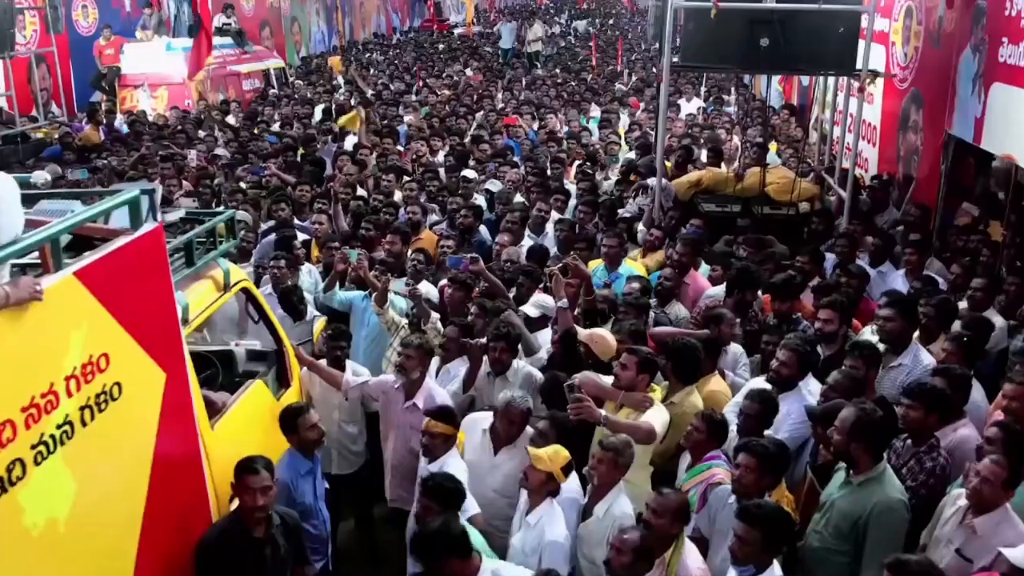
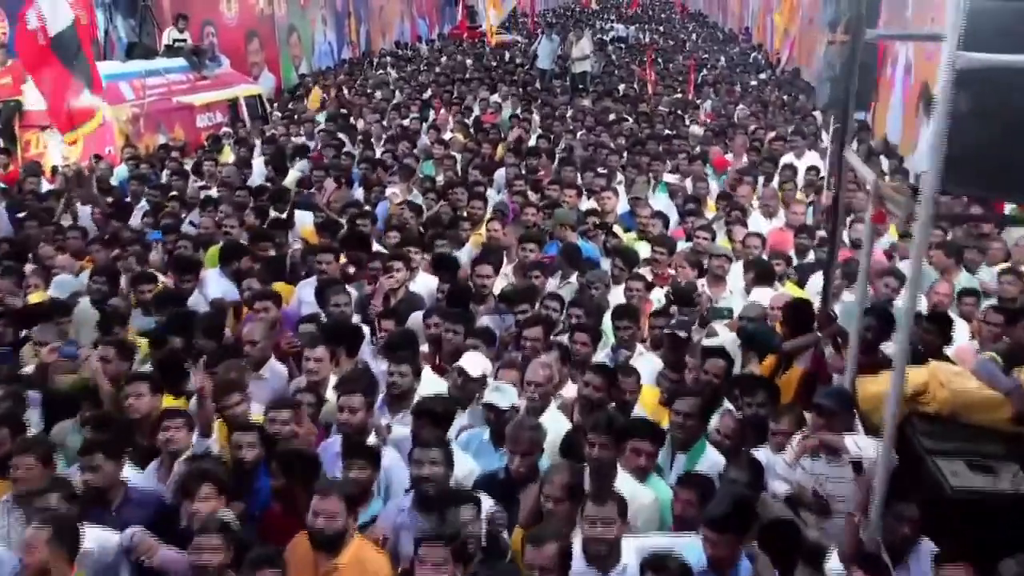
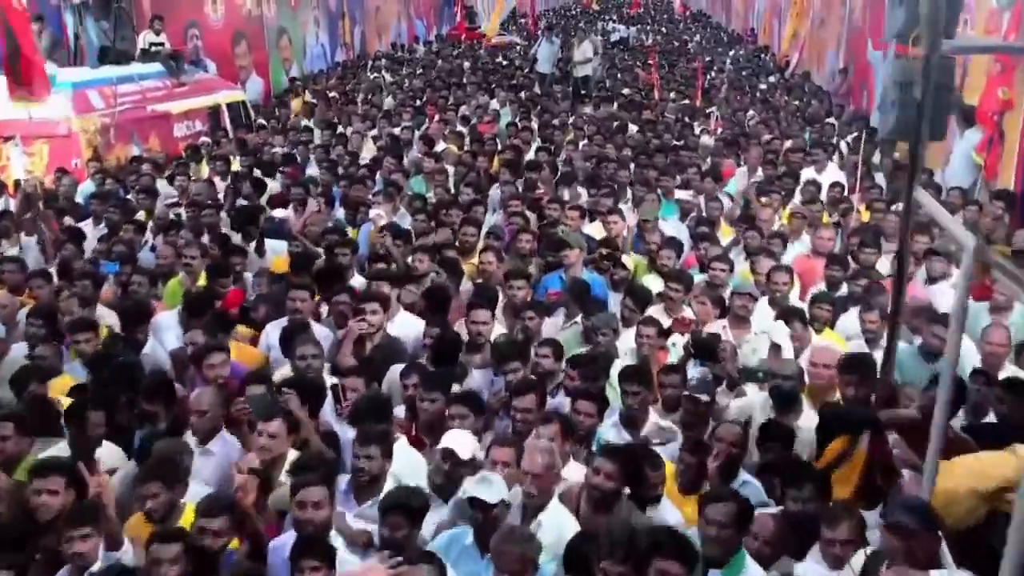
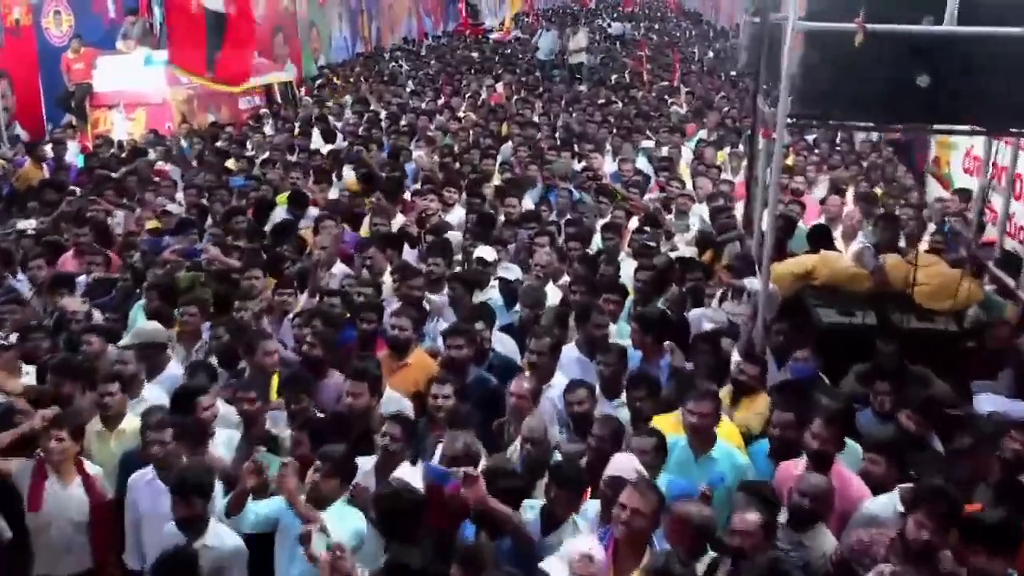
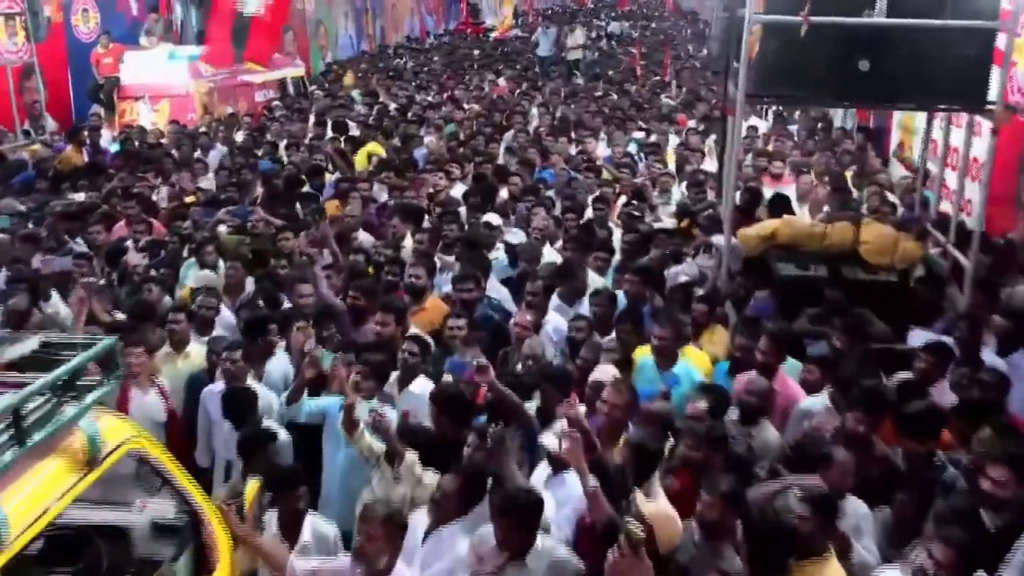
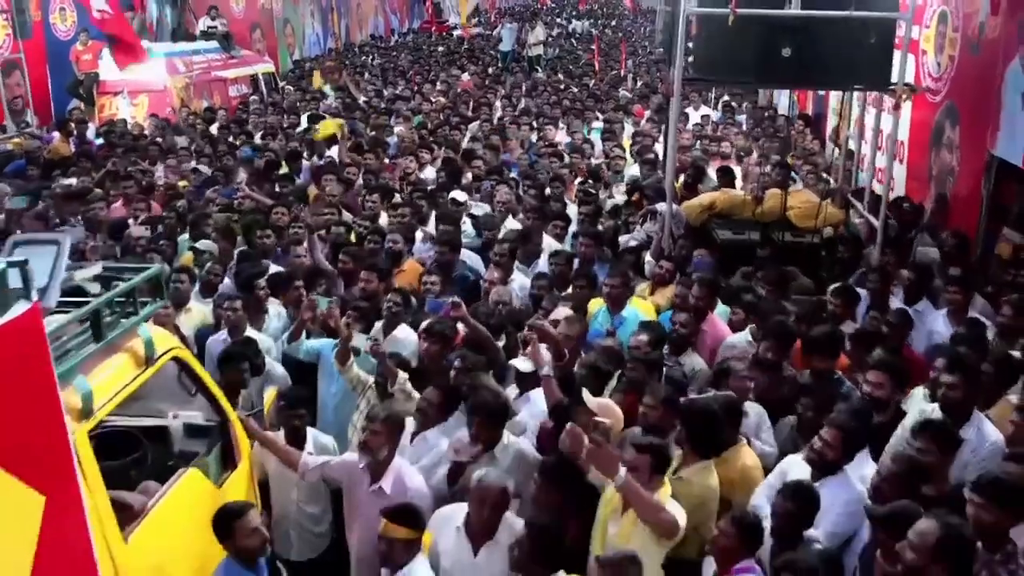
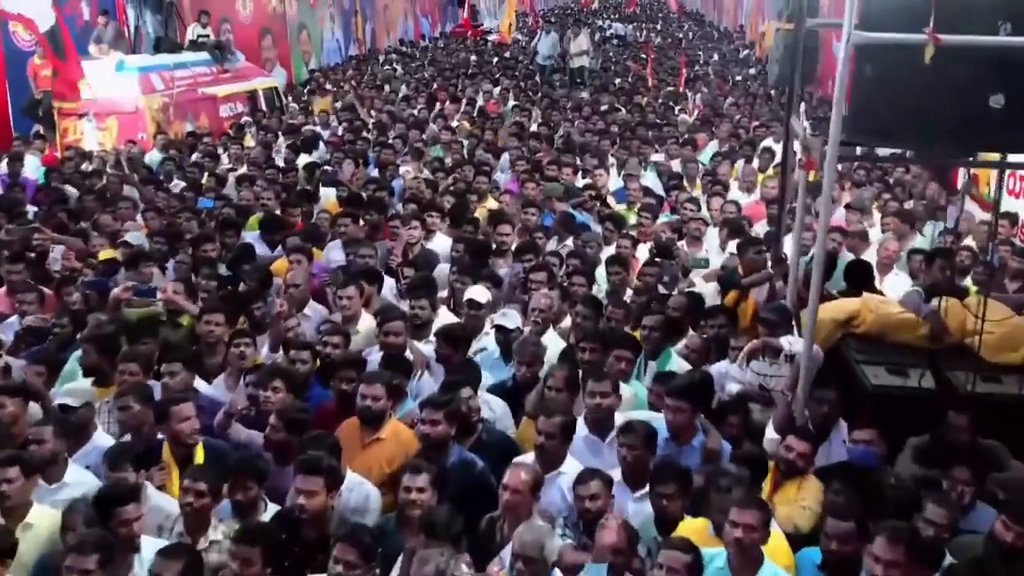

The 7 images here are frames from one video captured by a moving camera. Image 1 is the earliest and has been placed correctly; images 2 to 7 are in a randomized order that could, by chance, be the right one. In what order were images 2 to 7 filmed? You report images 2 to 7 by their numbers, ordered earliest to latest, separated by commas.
6, 5, 4, 7, 2, 3
